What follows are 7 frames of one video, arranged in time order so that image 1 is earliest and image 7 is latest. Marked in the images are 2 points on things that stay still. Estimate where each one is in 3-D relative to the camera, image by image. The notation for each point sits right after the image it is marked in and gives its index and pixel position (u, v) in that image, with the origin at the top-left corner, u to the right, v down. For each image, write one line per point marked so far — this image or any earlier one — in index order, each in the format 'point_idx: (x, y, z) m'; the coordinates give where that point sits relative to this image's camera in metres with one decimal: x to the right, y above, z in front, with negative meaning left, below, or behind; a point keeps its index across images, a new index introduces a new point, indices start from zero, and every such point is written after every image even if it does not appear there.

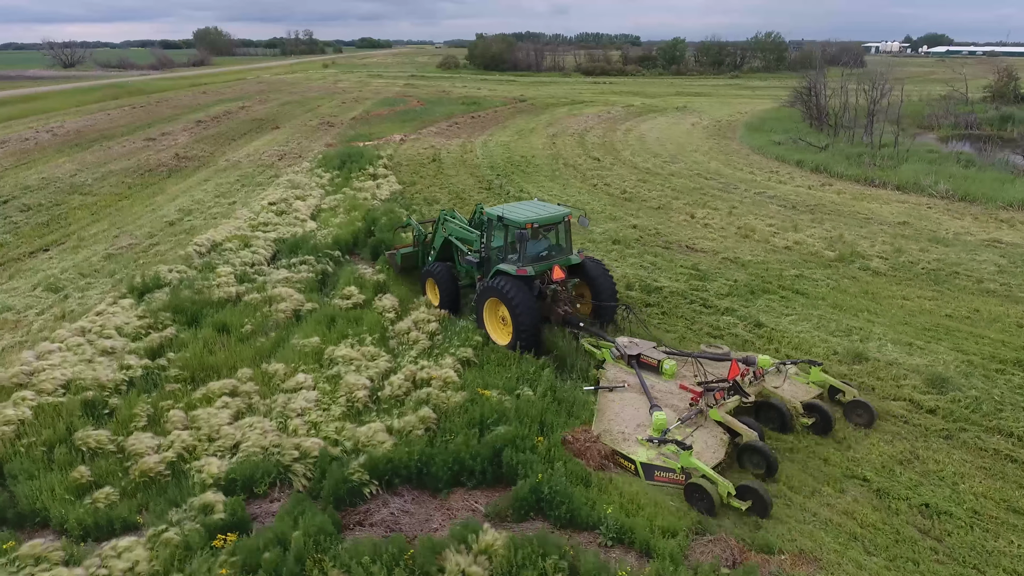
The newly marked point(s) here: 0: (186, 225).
0: (-7.1, +1.3, +13.9) m
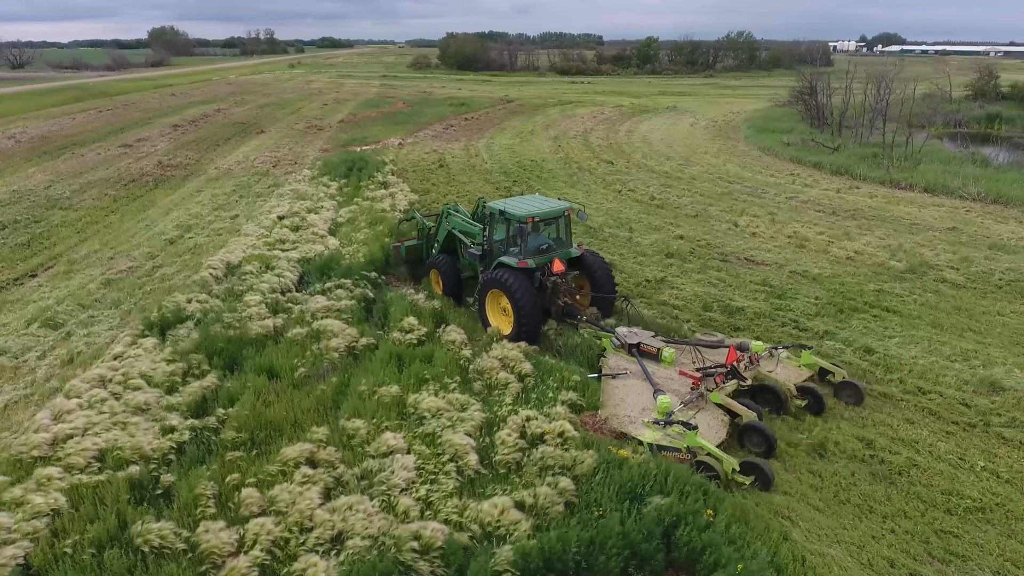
0: (-6.3, +0.8, +12.5) m
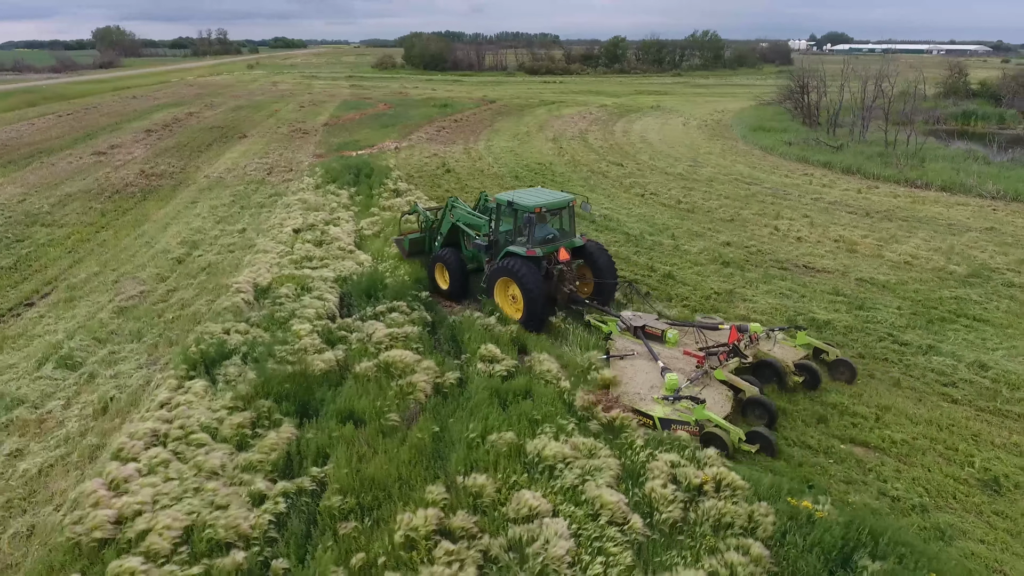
0: (-5.5, +0.4, +11.3) m
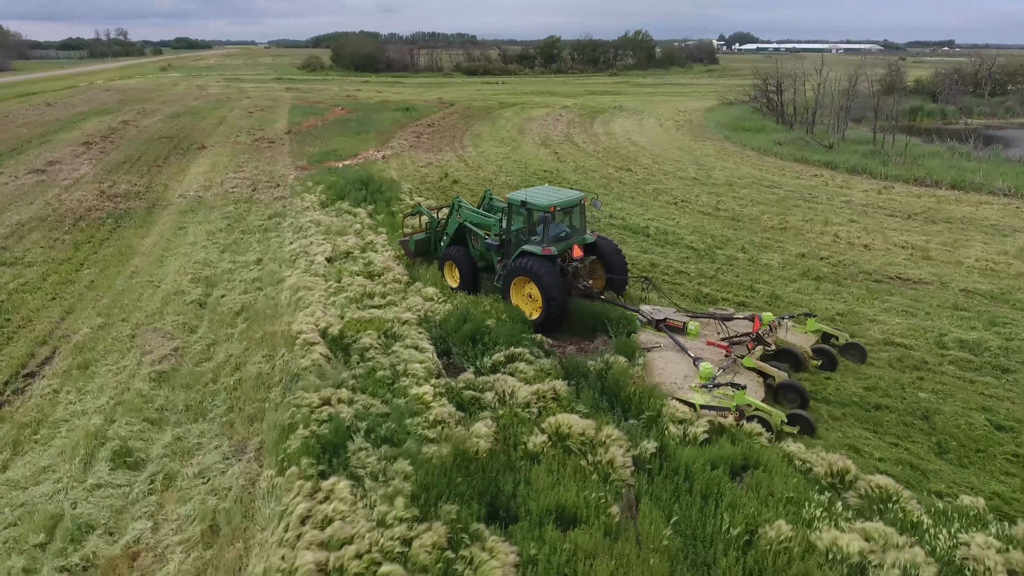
0: (-4.1, -0.3, +9.4) m
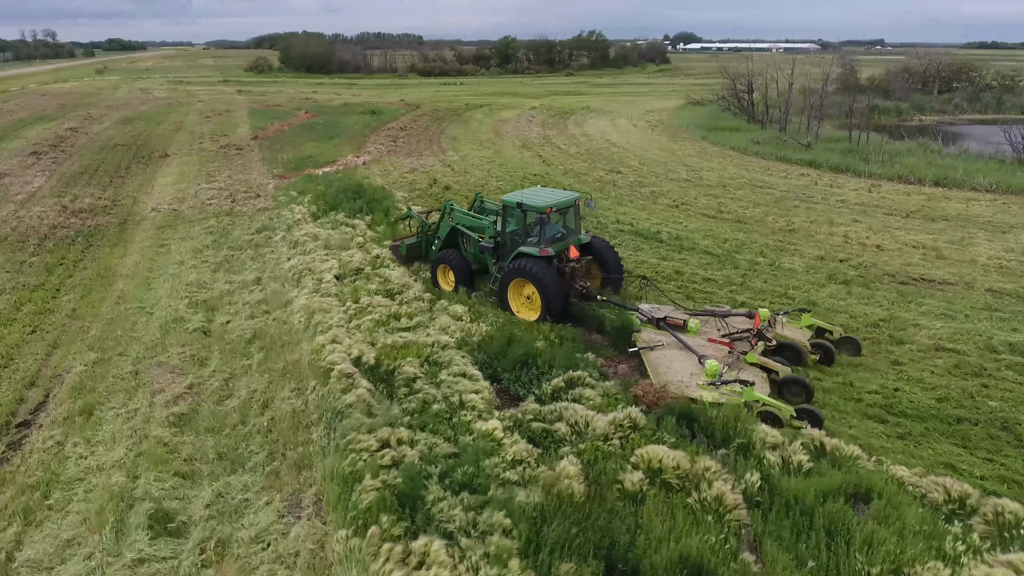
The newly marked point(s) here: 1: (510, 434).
0: (-3.6, -0.7, +8.6) m
1: (0.0, -1.4, +6.1) m
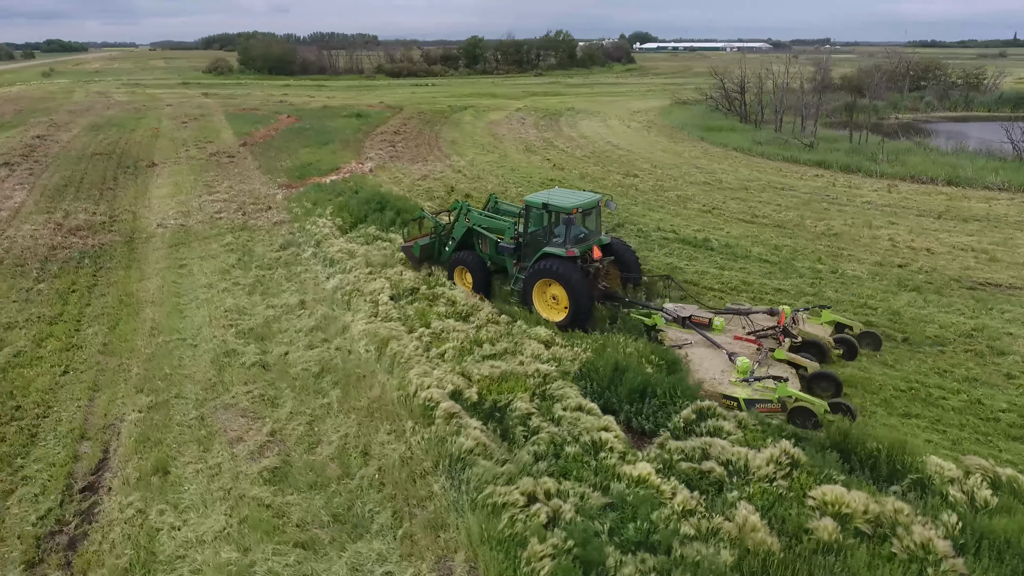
0: (-2.4, -1.0, +7.8) m
1: (+1.3, -1.7, +5.5) m
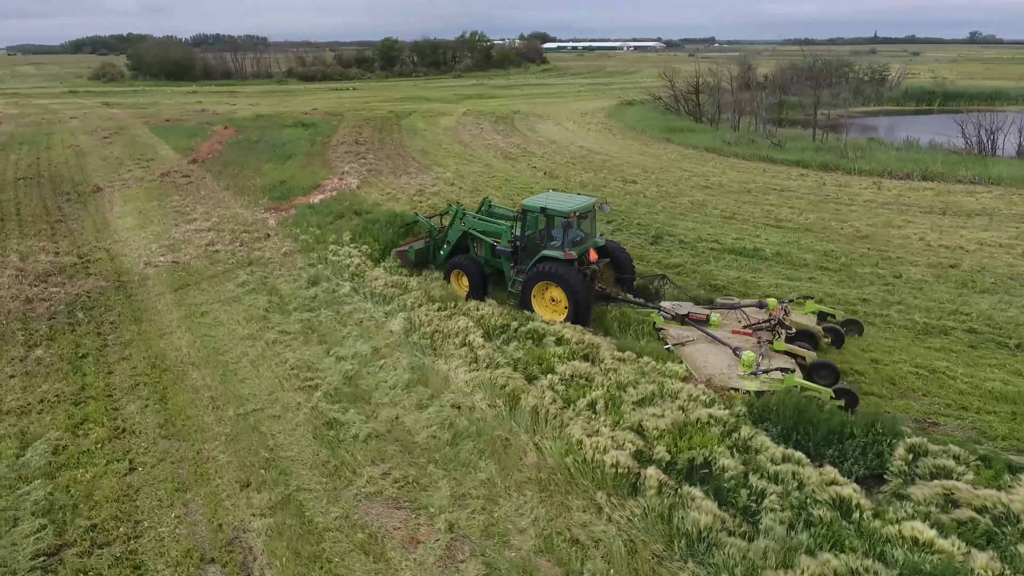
0: (-0.7, -1.5, +6.6) m
1: (+3.4, -2.0, +5.0) m
